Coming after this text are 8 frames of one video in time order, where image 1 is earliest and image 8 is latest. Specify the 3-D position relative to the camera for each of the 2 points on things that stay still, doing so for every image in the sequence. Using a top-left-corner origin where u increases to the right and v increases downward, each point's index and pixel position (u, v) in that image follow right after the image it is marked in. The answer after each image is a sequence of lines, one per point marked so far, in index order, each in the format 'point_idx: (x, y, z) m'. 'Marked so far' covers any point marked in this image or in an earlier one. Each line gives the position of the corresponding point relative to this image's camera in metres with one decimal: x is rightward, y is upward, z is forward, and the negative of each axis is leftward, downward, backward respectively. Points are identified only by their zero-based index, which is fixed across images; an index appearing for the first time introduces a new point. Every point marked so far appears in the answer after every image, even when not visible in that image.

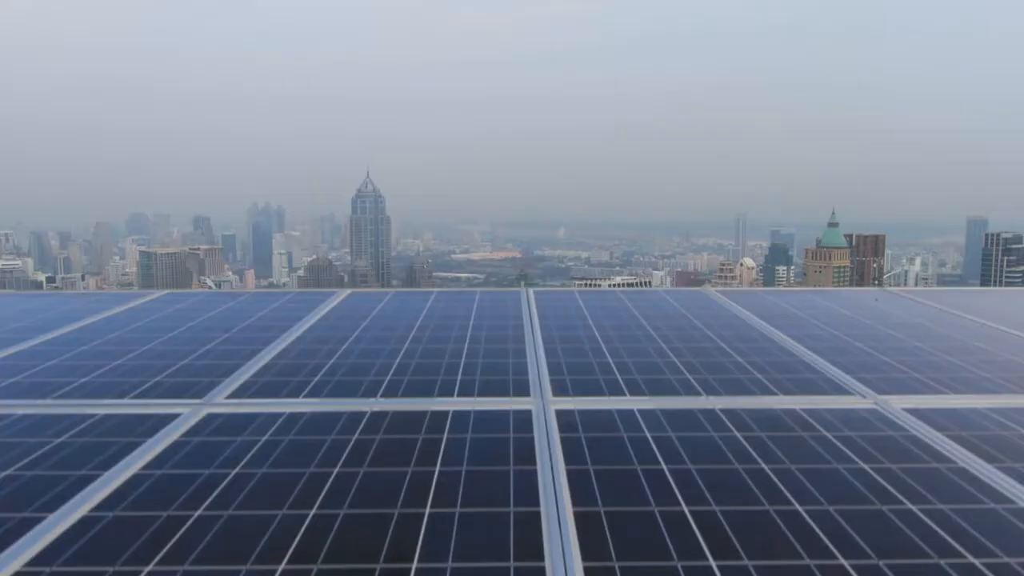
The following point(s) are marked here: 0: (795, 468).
0: (+2.4, -1.6, +7.5) m
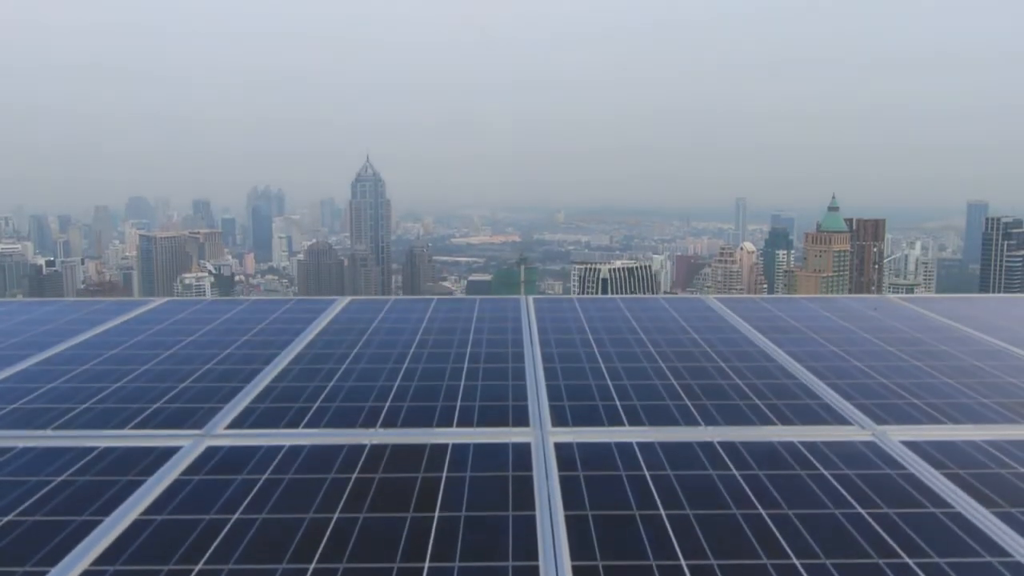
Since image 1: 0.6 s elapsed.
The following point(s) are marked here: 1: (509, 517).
0: (+2.4, -1.9, +7.5) m
1: (0.0, -2.0, +7.6) m
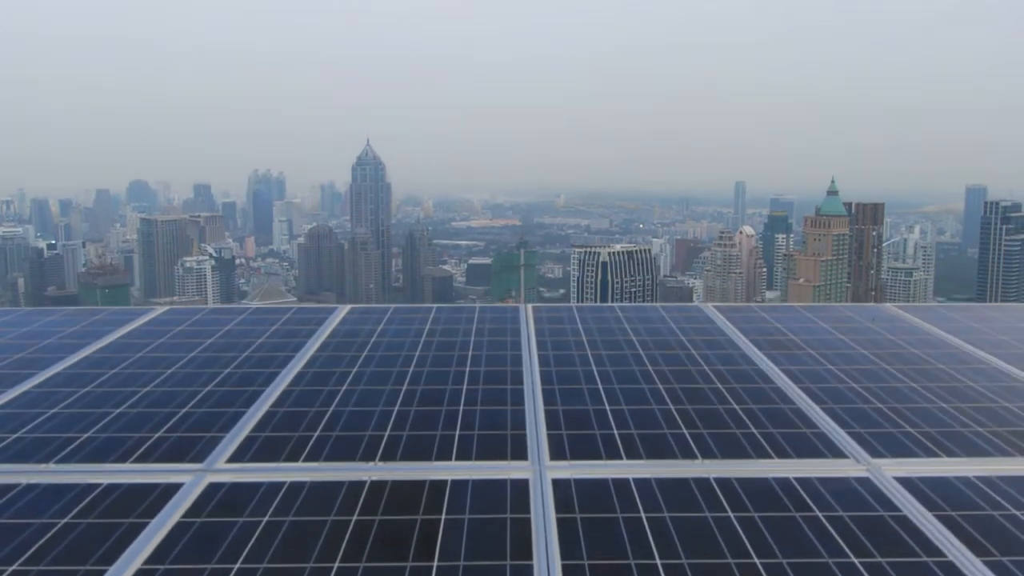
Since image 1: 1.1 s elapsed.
0: (+2.4, -2.4, +8.1) m
1: (0.0, -2.5, +8.1) m
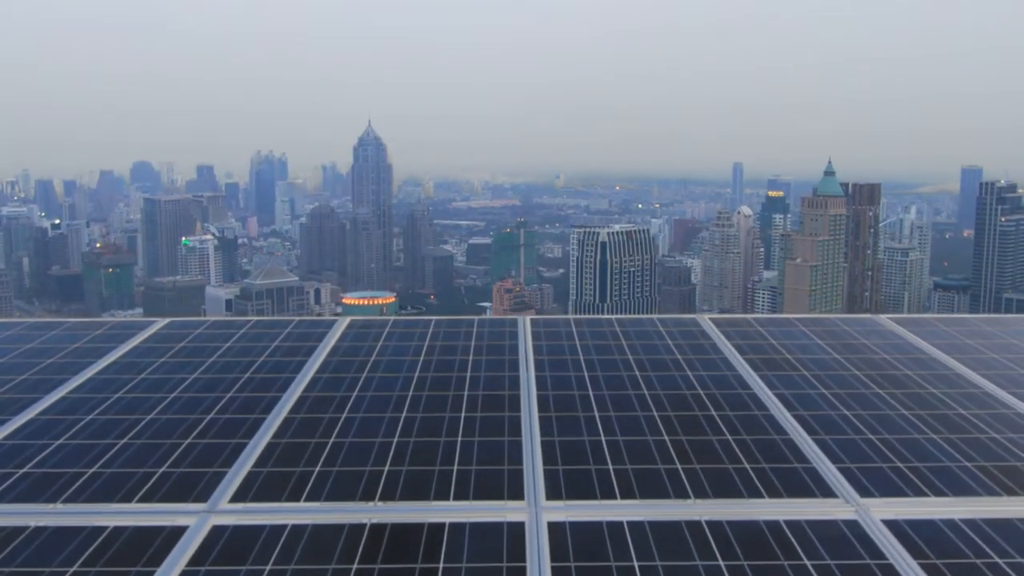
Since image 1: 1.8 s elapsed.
0: (+2.4, -2.3, +9.7) m
1: (-0.1, -2.3, +9.7) m
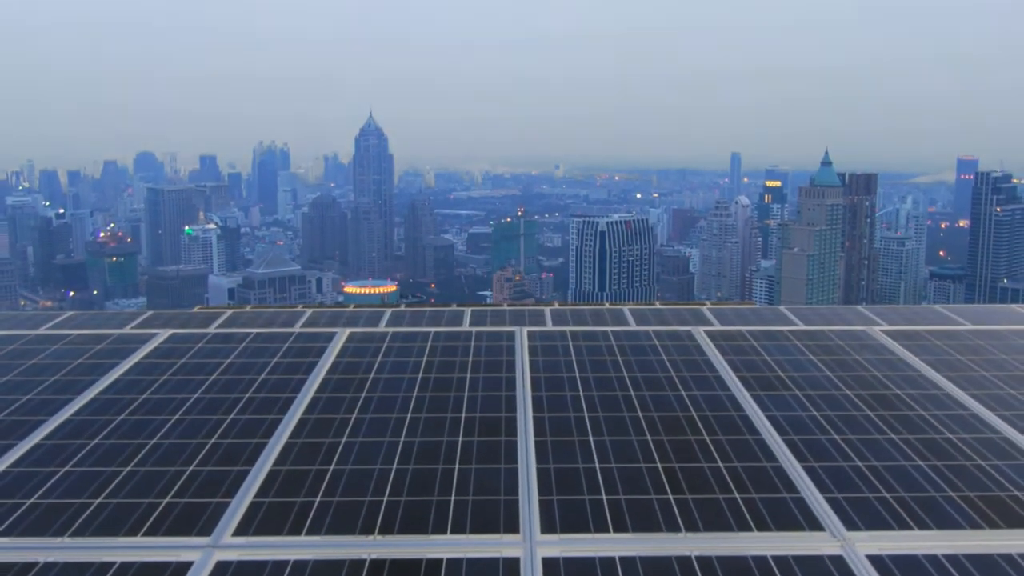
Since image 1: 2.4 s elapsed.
0: (+2.4, -2.6, +11.1) m
1: (-0.1, -2.6, +11.1) m
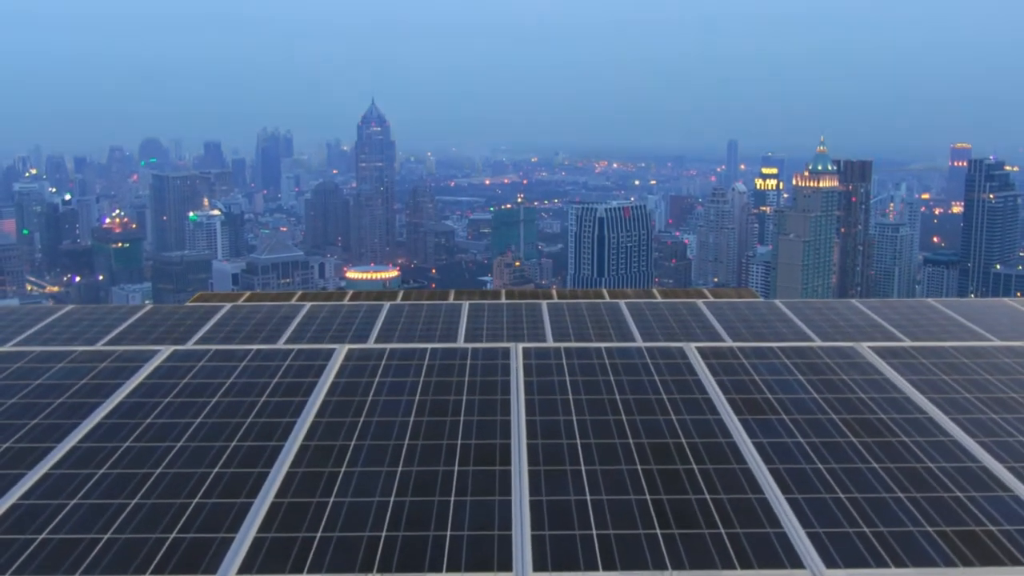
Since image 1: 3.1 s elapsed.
0: (+2.2, -2.2, +13.3) m
1: (-0.2, -2.2, +13.3) m
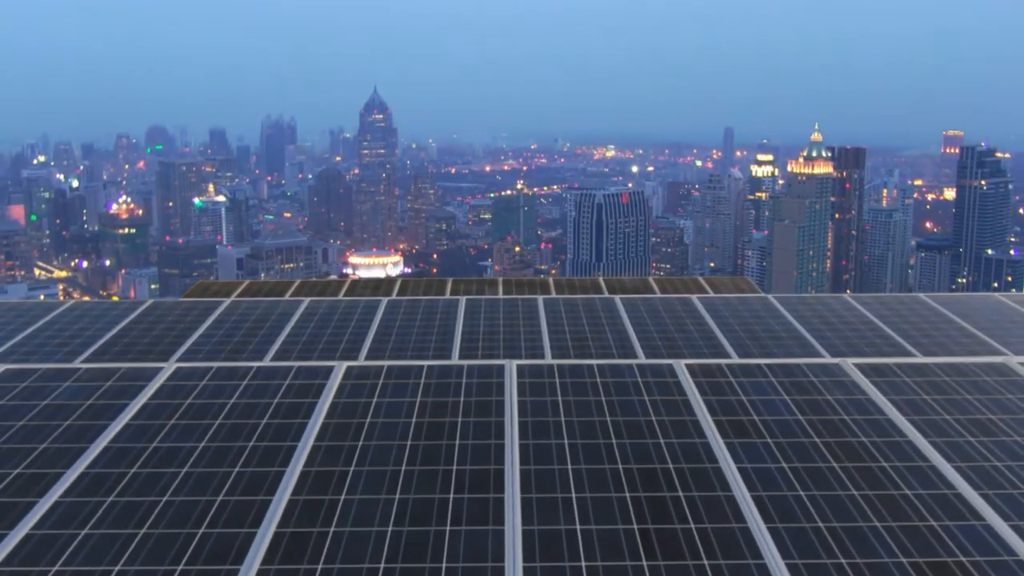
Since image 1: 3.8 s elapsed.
0: (+2.1, -1.9, +15.9) m
1: (-0.3, -1.9, +16.0) m
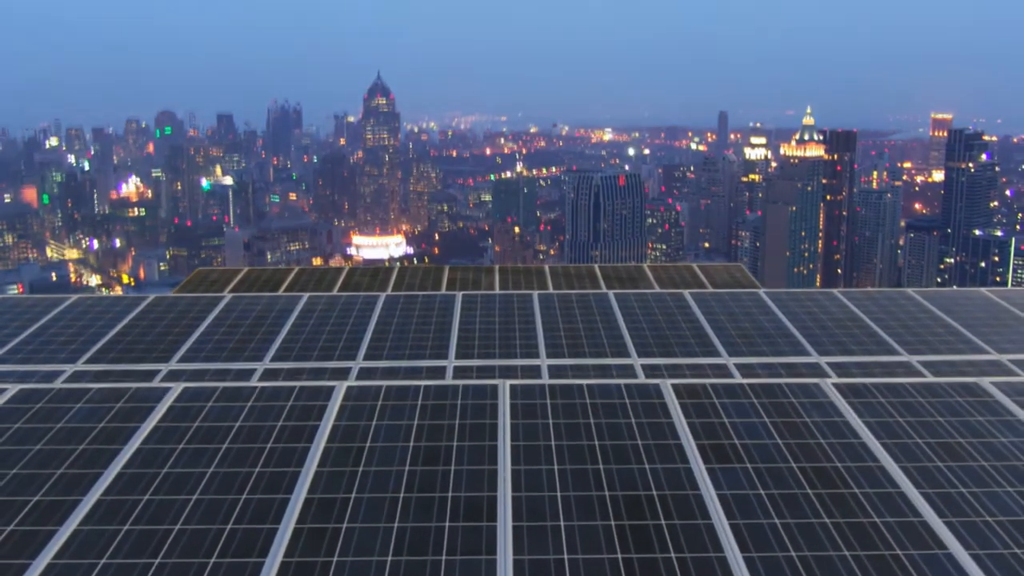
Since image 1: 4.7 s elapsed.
0: (+1.9, -2.0, +20.1) m
1: (-0.6, -2.0, +20.1) m
